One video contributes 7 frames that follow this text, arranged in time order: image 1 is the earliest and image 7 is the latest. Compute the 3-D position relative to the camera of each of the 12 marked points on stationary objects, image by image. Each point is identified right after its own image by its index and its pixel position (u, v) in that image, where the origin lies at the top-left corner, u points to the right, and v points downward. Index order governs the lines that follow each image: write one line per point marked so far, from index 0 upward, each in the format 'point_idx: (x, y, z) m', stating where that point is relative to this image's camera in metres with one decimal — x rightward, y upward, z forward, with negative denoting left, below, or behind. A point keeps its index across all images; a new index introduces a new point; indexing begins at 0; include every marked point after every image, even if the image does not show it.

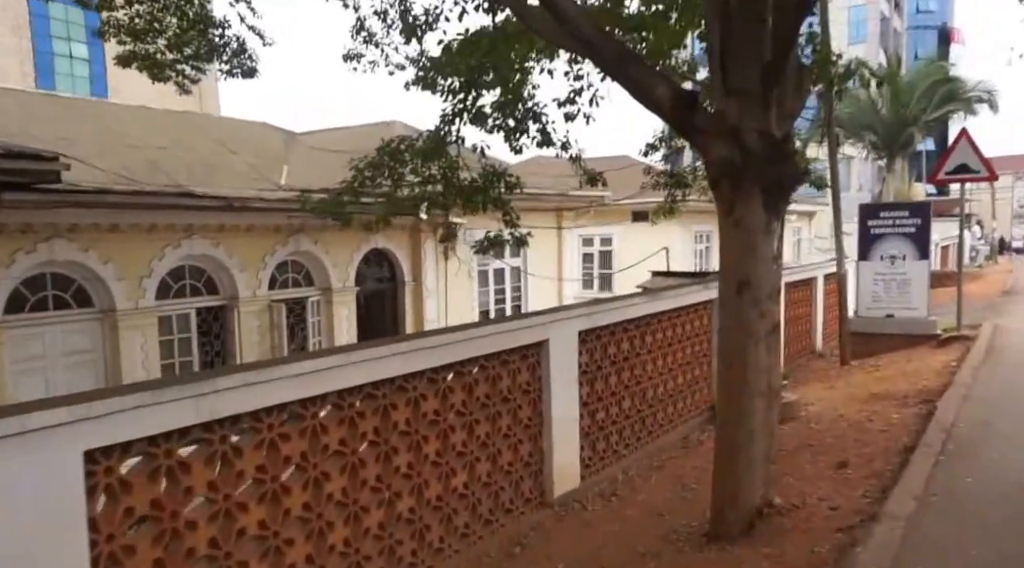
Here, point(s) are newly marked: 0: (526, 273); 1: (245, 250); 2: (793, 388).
0: (+0.3, +0.2, +16.5) m
1: (-3.5, +0.4, +11.1) m
2: (+3.4, -1.3, +10.5) m
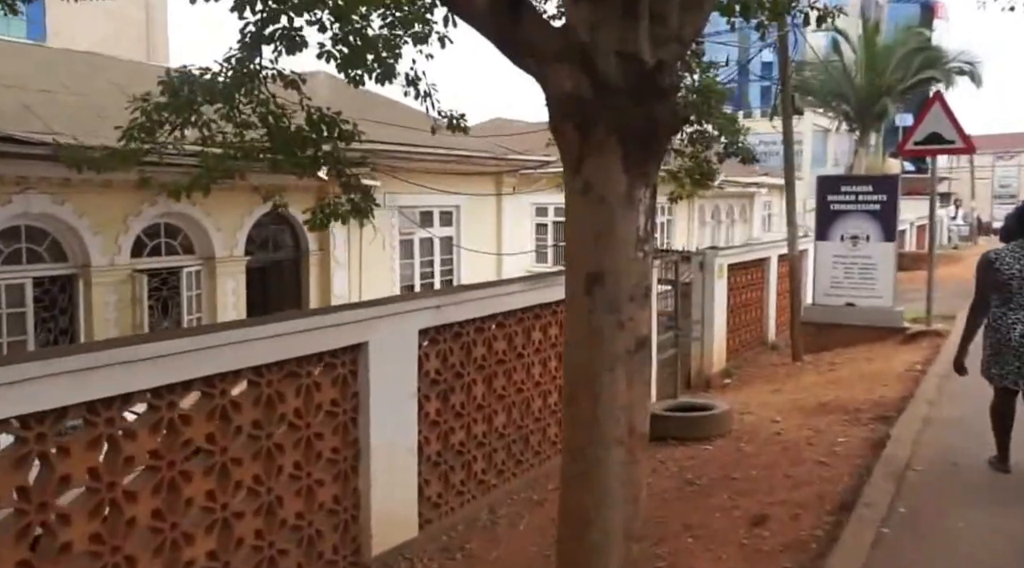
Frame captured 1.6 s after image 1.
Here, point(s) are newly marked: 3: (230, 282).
0: (-0.9, +0.7, +14.9) m
1: (-4.5, +0.8, +9.4) m
2: (+2.3, -1.1, +9.0) m
3: (-3.6, 0.0, +11.1) m
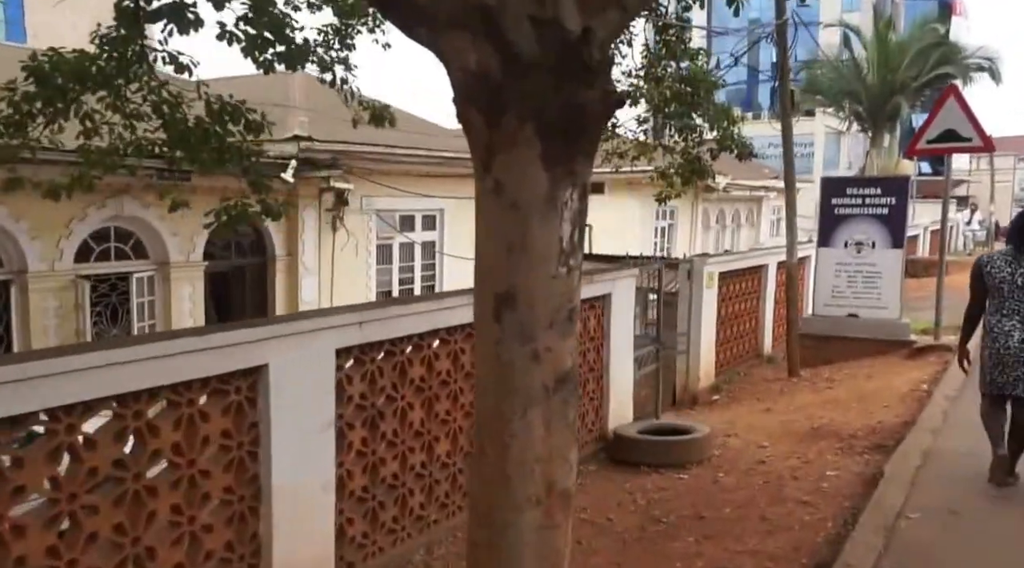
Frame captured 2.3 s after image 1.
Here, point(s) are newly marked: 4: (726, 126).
0: (-1.1, +0.6, +14.2) m
1: (-4.8, +0.7, +8.9) m
2: (+2.0, -1.2, +8.4) m
3: (-3.8, 0.0, +10.5) m
4: (+1.9, +1.4, +7.6) m
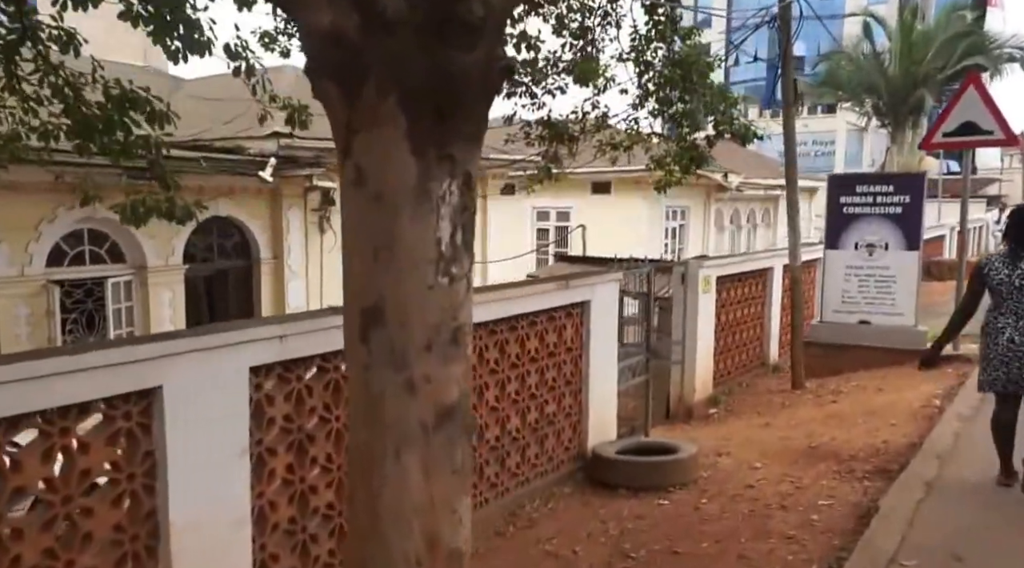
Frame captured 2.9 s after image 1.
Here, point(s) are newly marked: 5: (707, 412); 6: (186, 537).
0: (-1.1, +0.5, +13.8) m
1: (-4.9, +0.7, +8.5) m
2: (+1.8, -1.3, +7.8) m
3: (-4.0, -0.1, +10.1) m
4: (+1.7, +1.3, +7.1) m
5: (+1.9, -1.2, +8.4) m
6: (-1.3, -1.0, +3.5) m
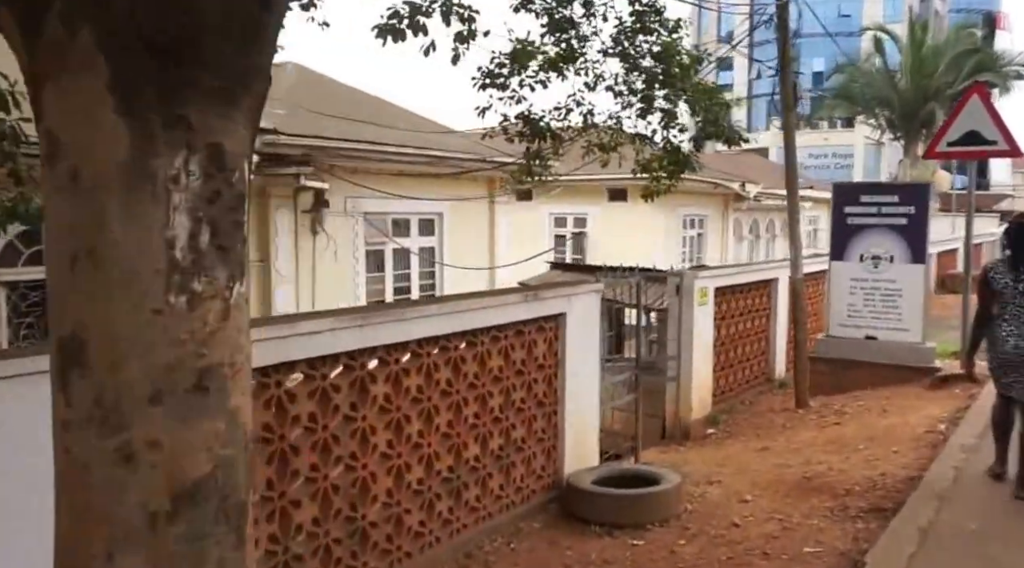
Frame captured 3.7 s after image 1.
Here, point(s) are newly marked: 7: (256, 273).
0: (-1.1, +0.4, +13.3) m
1: (-5.1, +0.6, +8.1) m
2: (+1.7, -1.4, +7.2) m
3: (-4.1, -0.2, +9.7) m
4: (+1.5, +1.2, +6.5) m
5: (+1.7, -1.3, +7.8) m
6: (-1.6, -1.1, +3.1) m
7: (-3.1, +0.1, +10.9) m
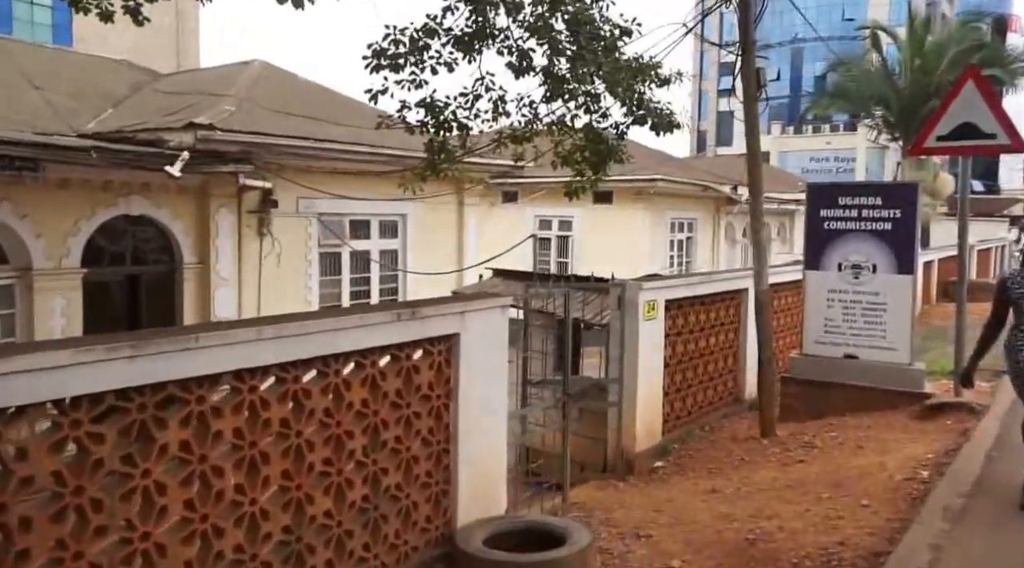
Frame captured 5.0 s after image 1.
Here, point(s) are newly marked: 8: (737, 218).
0: (-1.7, +0.3, +12.2) m
1: (-5.7, +0.6, +7.1) m
2: (+1.0, -1.4, +6.1) m
3: (-4.7, -0.2, +8.7) m
4: (+0.9, +1.2, +5.4) m
5: (+1.1, -1.4, +6.7) m
6: (-2.3, -1.1, +2.0) m
7: (-3.7, +0.1, +9.9) m
8: (+5.2, +1.7, +20.0) m
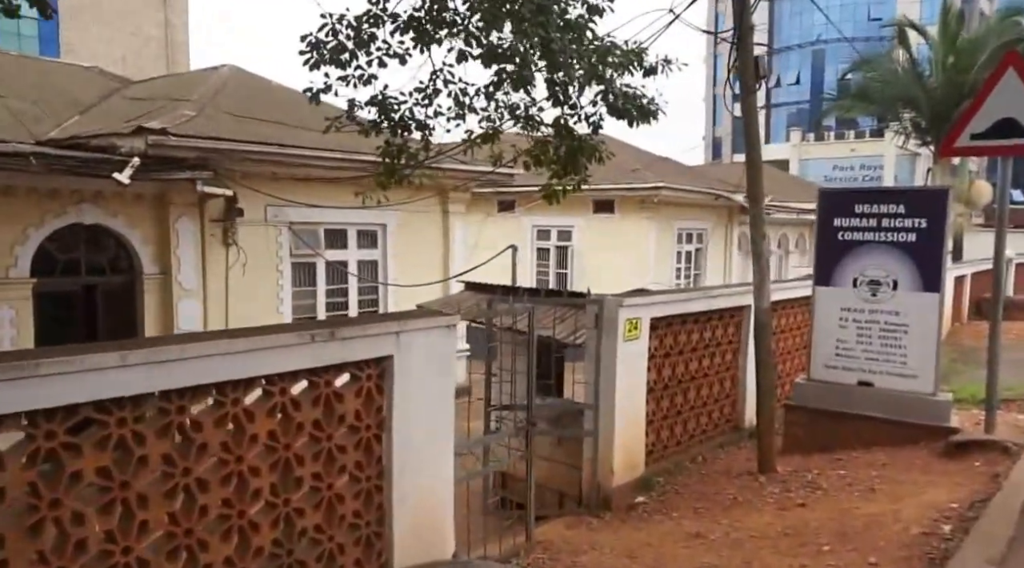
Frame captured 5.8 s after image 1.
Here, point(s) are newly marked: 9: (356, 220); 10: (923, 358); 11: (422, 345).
0: (-1.7, +0.2, +11.5) m
1: (-5.9, +0.5, +6.6) m
2: (+0.7, -1.5, +5.3) m
3: (-4.8, -0.3, +8.1) m
4: (+0.6, +1.1, +4.7) m
5: (+0.8, -1.5, +5.9) m
6: (-2.7, -1.2, +1.3) m
7: (-3.8, -0.1, +9.2) m
8: (+5.3, +1.4, +19.1) m
9: (-2.0, +0.8, +10.9) m
10: (+2.8, -0.5, +5.9) m
11: (-0.5, -0.3, +4.4) m
